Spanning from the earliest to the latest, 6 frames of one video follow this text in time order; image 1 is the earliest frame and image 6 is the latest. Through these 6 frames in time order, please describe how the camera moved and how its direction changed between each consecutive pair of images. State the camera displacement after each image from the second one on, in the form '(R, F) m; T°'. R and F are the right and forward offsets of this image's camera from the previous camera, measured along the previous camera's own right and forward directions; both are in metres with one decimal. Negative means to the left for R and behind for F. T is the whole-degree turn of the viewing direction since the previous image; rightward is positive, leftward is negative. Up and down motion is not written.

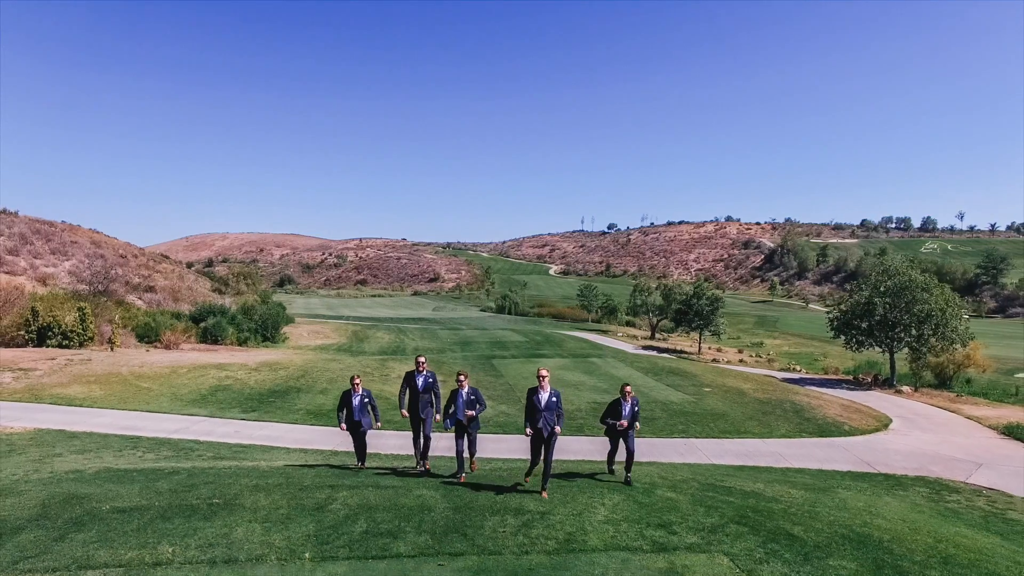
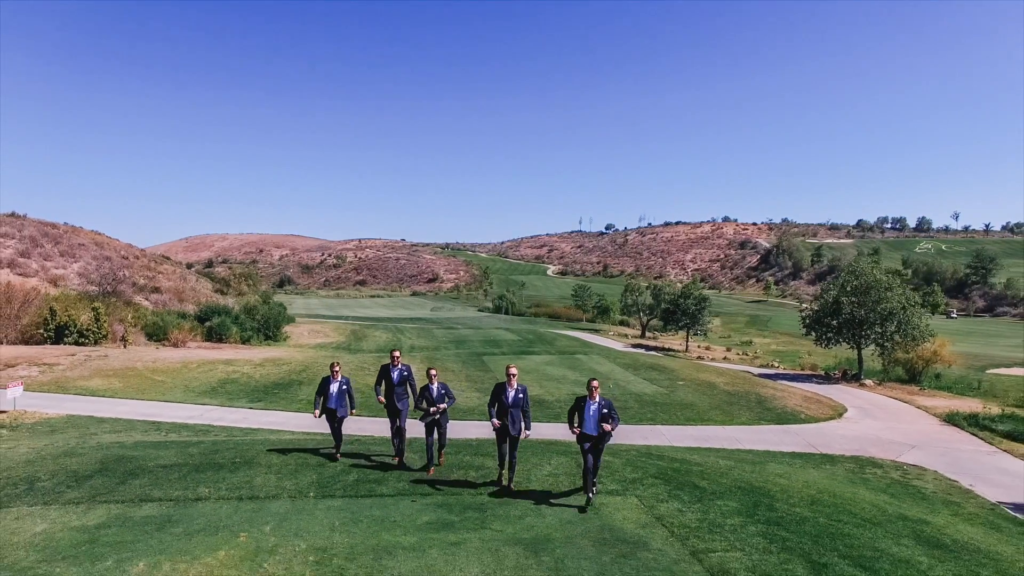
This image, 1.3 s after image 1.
(+0.6, -1.8) m; 0°
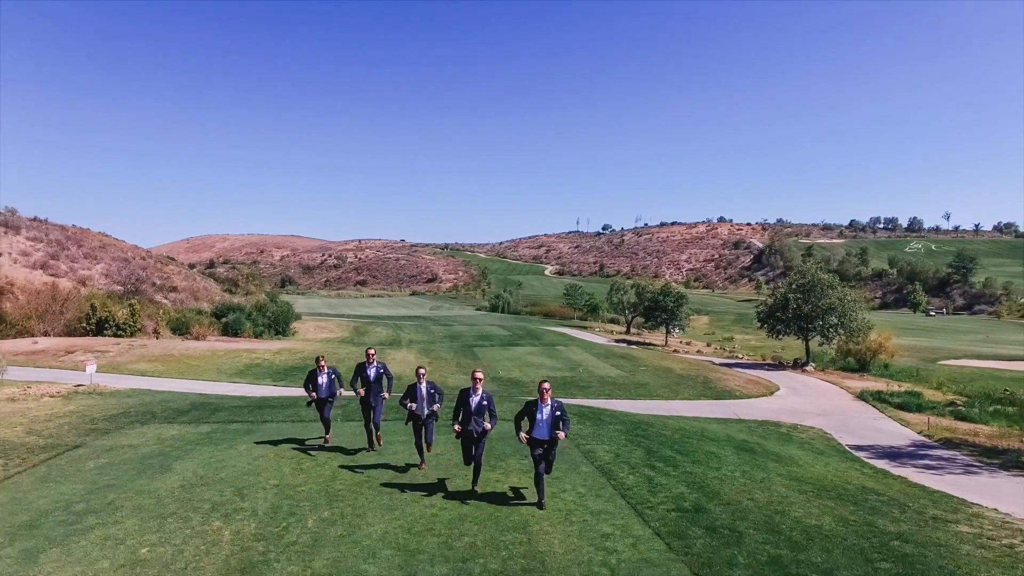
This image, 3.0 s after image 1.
(+0.8, -4.0) m; 0°
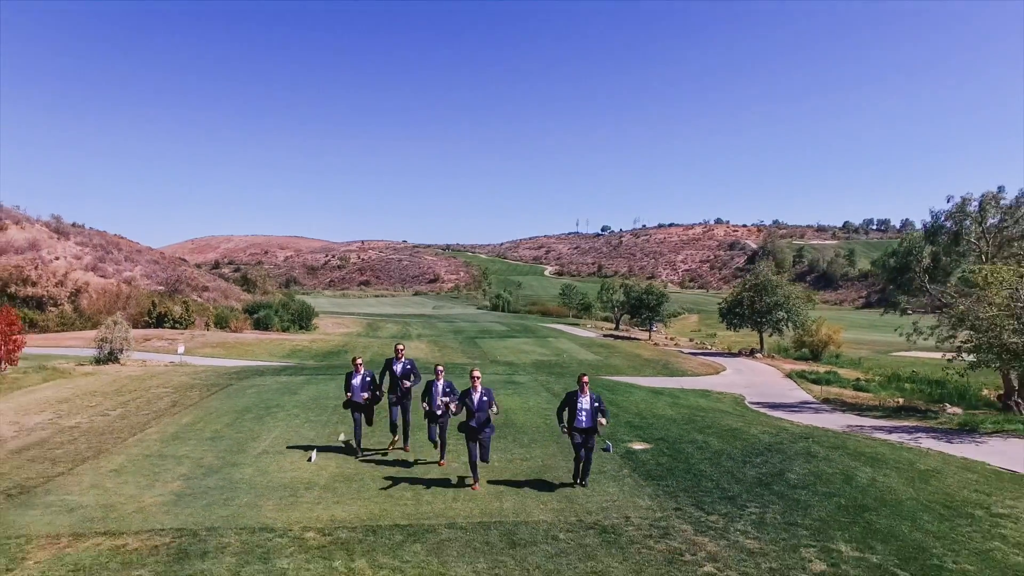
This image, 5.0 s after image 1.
(+0.3, -5.9) m; 0°
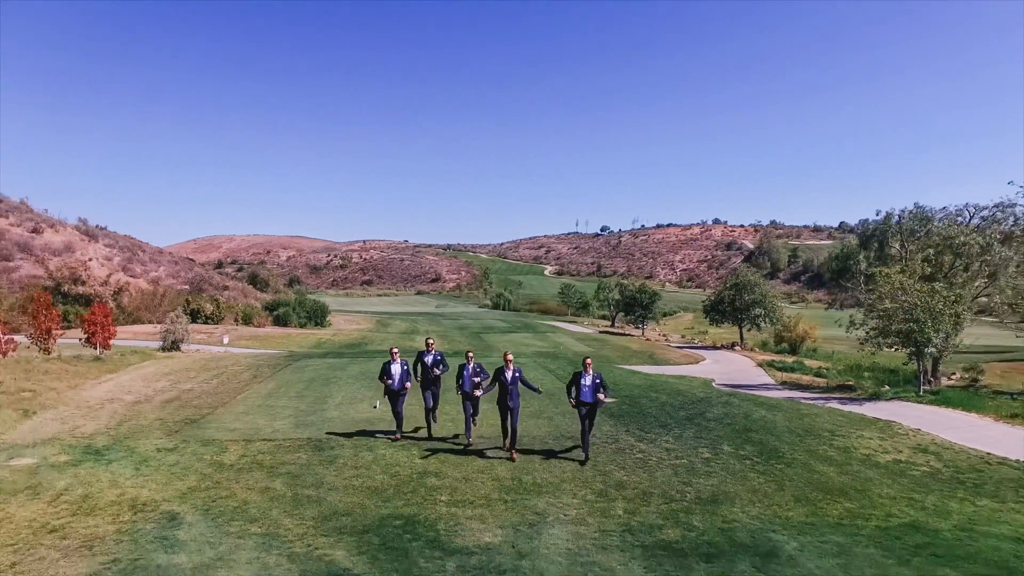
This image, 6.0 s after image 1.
(-0.1, -3.8) m; 0°
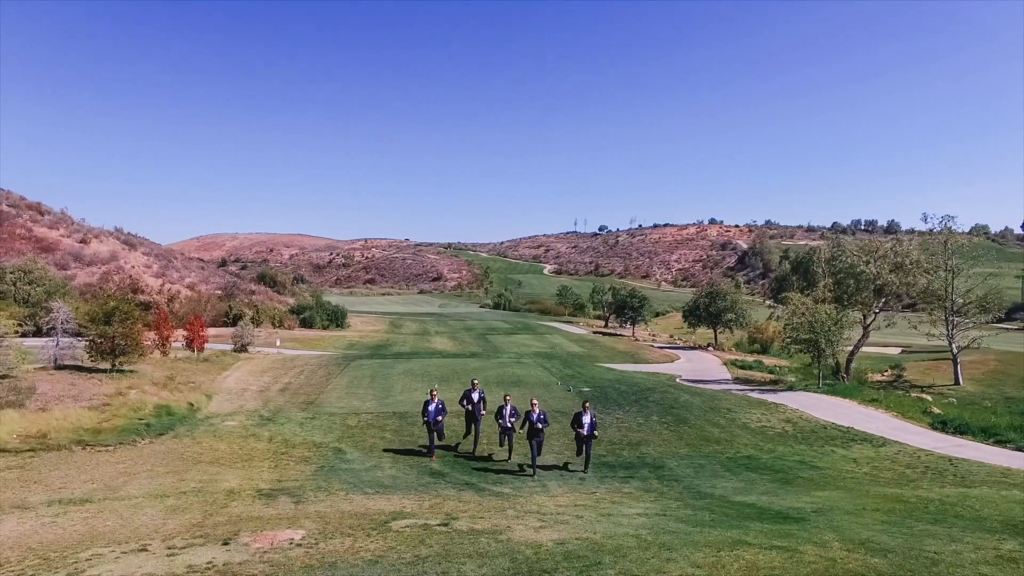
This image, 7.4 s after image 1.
(-0.3, -6.0) m; 0°
